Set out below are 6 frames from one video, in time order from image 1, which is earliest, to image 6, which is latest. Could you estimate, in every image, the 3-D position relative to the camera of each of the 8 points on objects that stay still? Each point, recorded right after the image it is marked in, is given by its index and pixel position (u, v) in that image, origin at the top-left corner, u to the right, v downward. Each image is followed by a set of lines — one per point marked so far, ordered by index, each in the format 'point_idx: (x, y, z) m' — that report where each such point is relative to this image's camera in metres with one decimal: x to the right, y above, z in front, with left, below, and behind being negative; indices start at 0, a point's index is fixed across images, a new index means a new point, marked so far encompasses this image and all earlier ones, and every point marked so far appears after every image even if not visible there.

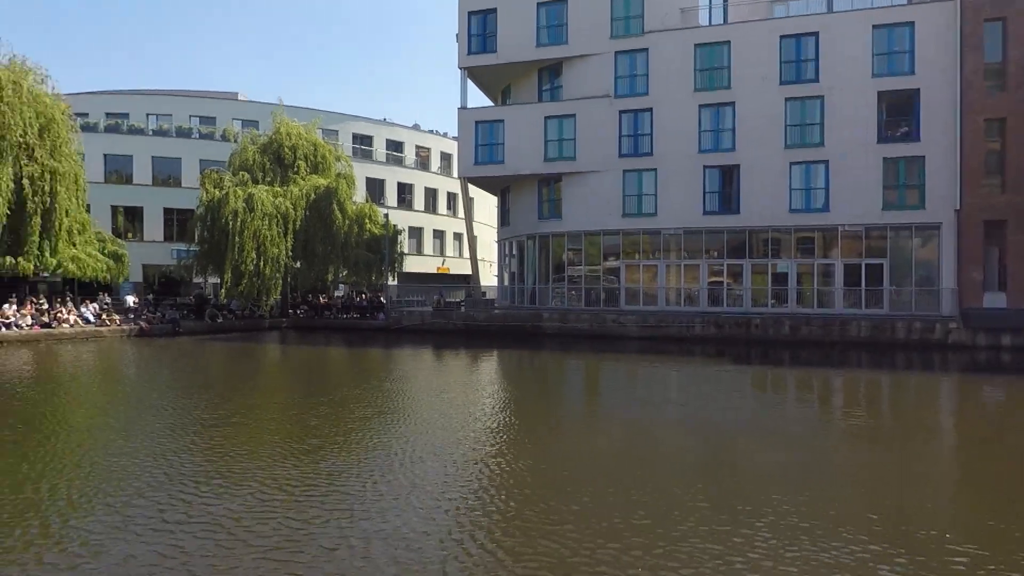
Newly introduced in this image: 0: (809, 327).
0: (+9.5, -1.3, +19.8) m
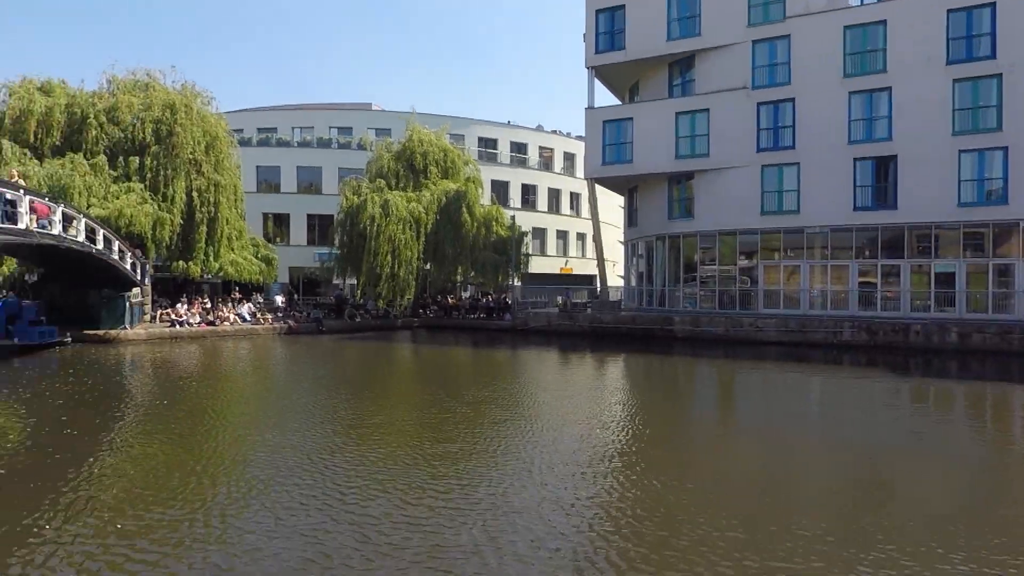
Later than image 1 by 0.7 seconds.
0: (+13.5, -1.4, +17.6) m
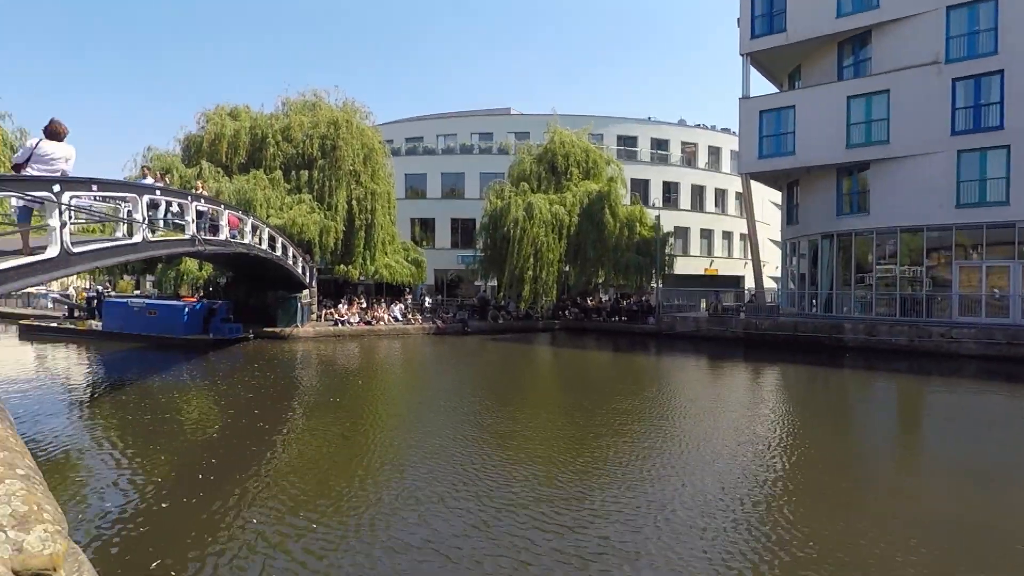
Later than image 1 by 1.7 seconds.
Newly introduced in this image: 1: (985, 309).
0: (+17.3, -1.5, +14.0) m
1: (+13.9, -0.5, +18.3) m
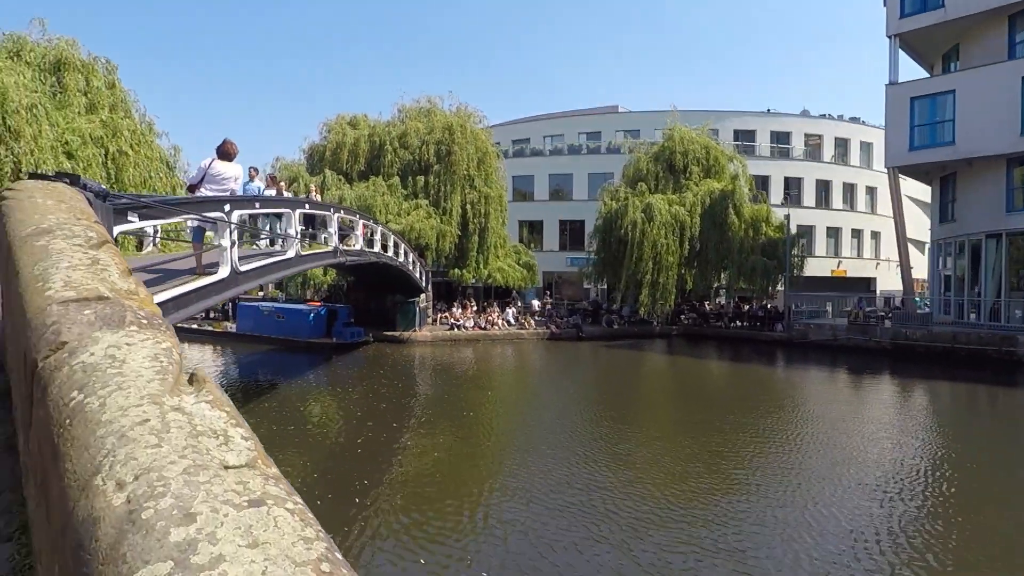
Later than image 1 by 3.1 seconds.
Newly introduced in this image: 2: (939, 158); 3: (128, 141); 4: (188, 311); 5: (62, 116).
0: (+19.9, -1.7, +10.6) m
1: (+17.2, -0.8, +15.3) m
2: (+13.4, +4.1, +19.5) m
3: (-7.8, +3.0, +12.4) m
4: (-2.8, -0.2, +5.4) m
5: (-8.2, +3.2, +11.3) m
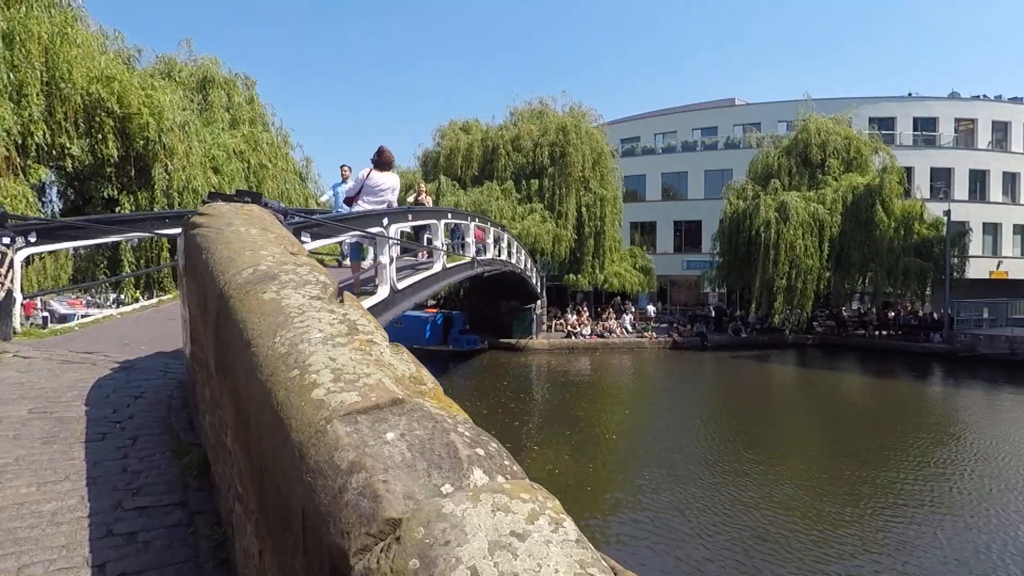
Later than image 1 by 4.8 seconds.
0: (+22.0, -1.8, +6.5) m
1: (+20.1, -0.9, +11.7) m
2: (+16.9, +4.0, +16.3) m
3: (-5.1, +2.8, +12.7) m
4: (-1.3, -0.4, +5.0) m
5: (-5.7, +3.0, +11.7) m
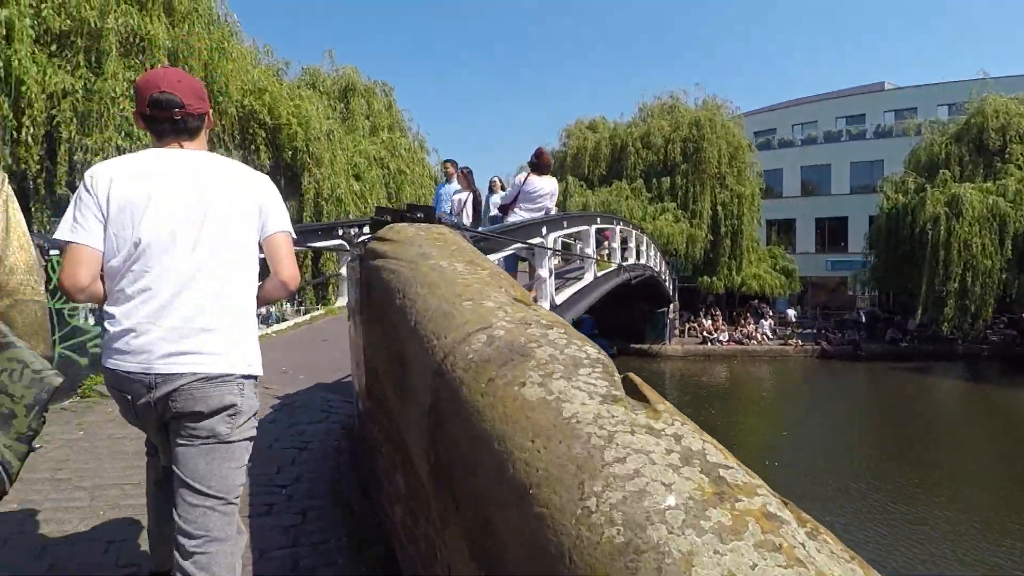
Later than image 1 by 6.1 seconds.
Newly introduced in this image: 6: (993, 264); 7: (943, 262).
0: (+23.1, -2.0, +1.7) m
1: (+22.2, -1.1, +7.0) m
2: (+20.0, +3.8, +12.2) m
3: (-2.3, +2.7, +12.8) m
4: (0.0, -0.5, +4.5) m
5: (-3.1, +2.9, +11.9) m
6: (+14.4, +0.7, +18.1) m
7: (+13.1, +0.8, +18.6) m
